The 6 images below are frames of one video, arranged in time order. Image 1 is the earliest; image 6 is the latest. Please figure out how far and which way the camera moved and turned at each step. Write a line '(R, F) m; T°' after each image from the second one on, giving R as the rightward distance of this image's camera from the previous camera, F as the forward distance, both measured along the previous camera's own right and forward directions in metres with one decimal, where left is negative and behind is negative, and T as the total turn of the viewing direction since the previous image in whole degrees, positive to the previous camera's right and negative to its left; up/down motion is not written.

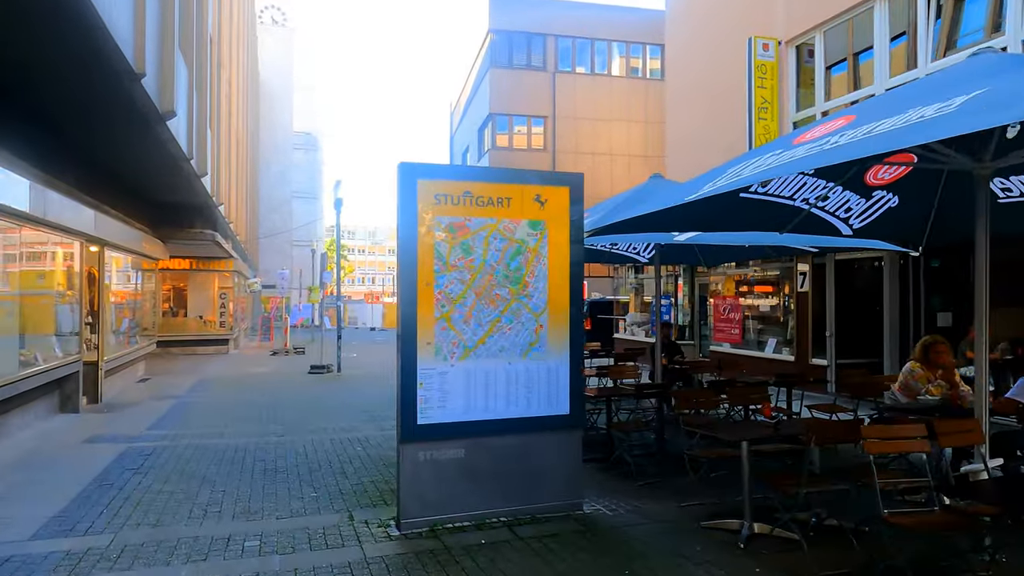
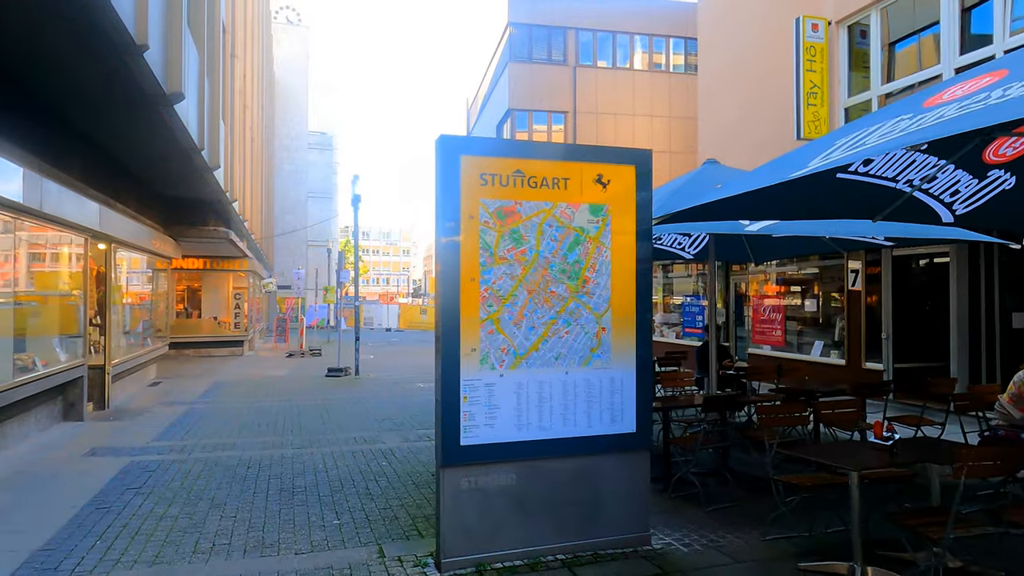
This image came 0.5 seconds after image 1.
(-0.3, +0.8) m; -1°
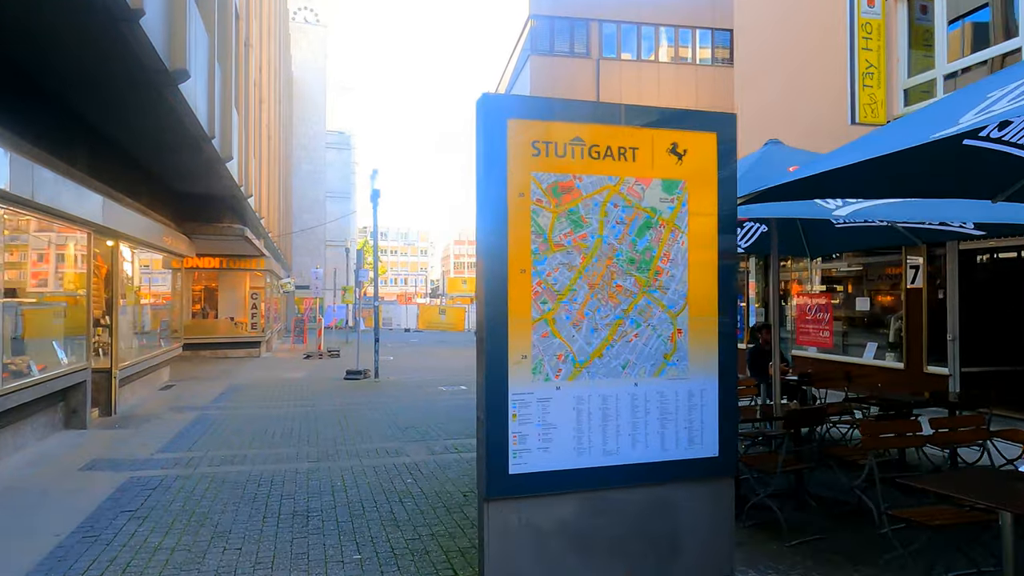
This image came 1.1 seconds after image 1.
(-0.2, +0.8) m; -1°
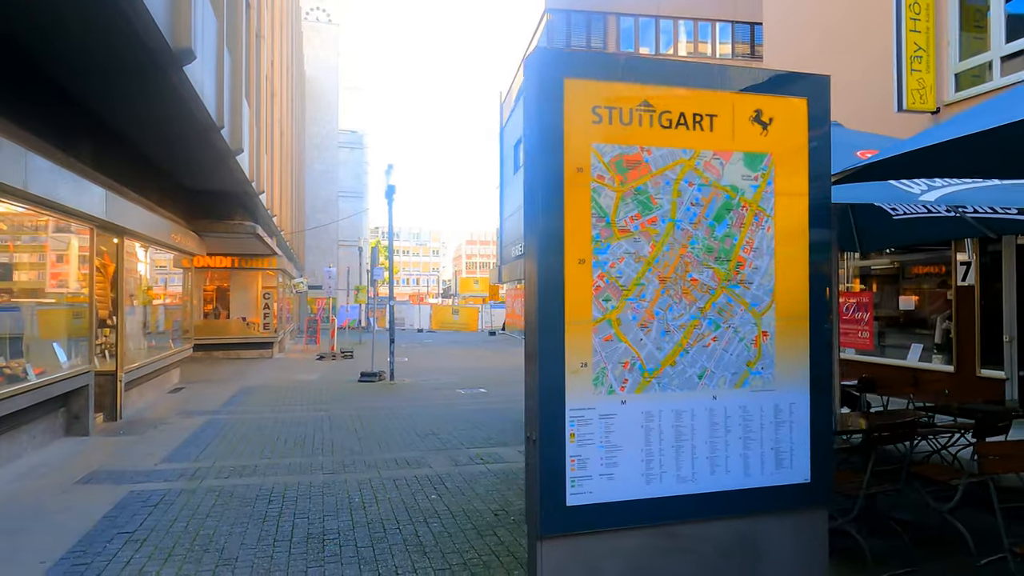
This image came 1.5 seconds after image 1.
(-0.2, +0.6) m; -1°
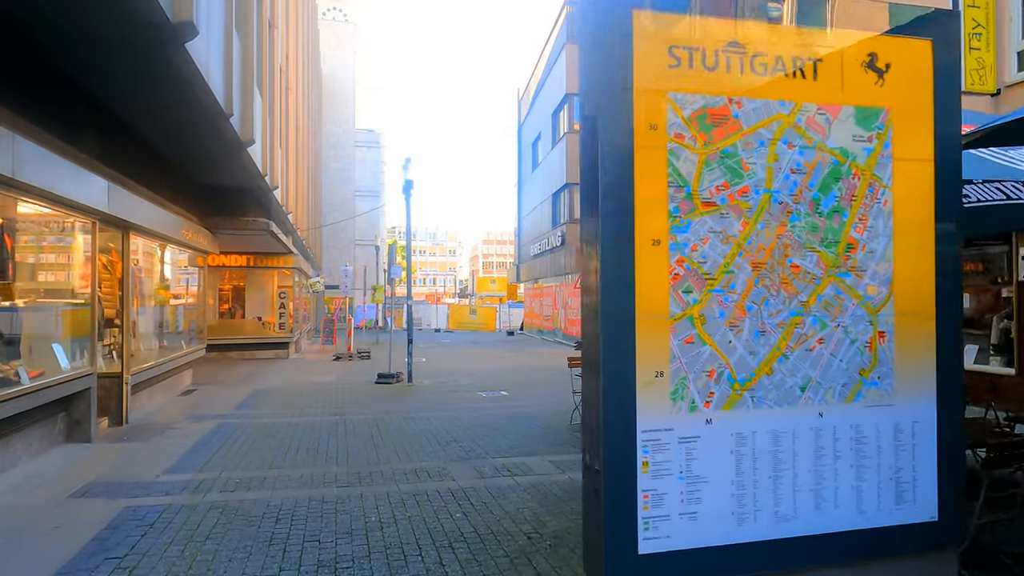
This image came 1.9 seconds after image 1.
(-0.1, +0.6) m; -1°
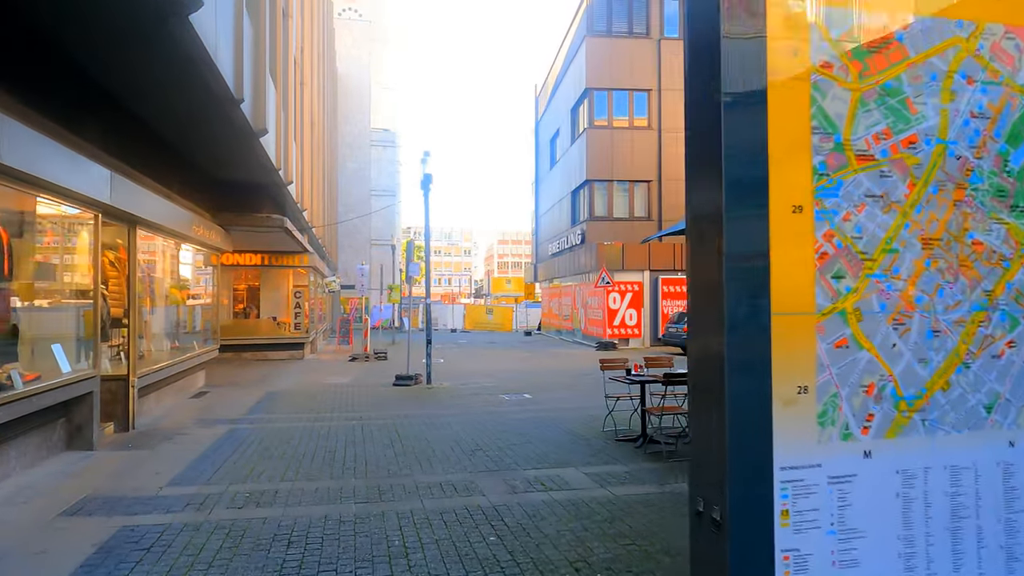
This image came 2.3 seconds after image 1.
(-0.2, +0.6) m; -1°
